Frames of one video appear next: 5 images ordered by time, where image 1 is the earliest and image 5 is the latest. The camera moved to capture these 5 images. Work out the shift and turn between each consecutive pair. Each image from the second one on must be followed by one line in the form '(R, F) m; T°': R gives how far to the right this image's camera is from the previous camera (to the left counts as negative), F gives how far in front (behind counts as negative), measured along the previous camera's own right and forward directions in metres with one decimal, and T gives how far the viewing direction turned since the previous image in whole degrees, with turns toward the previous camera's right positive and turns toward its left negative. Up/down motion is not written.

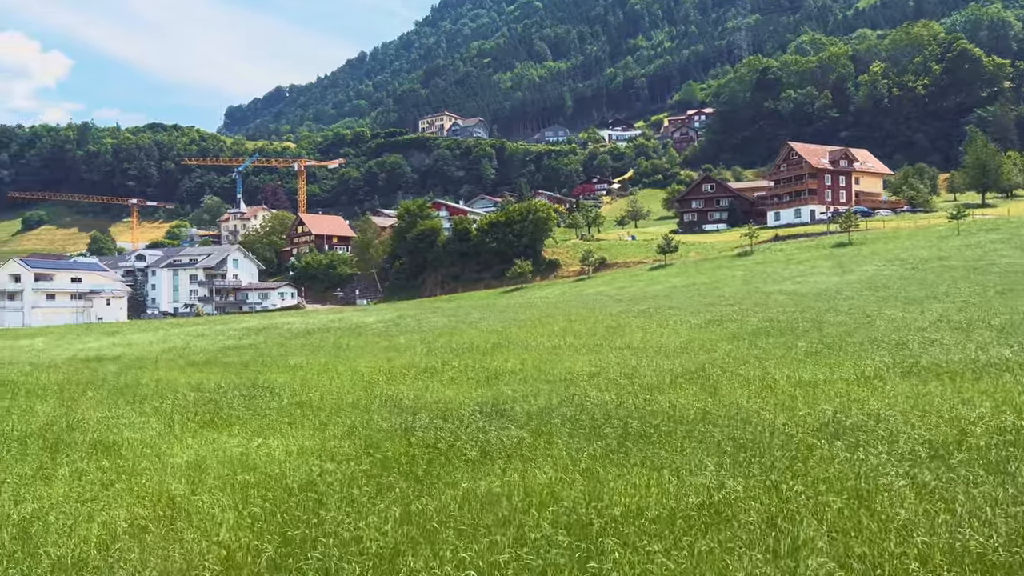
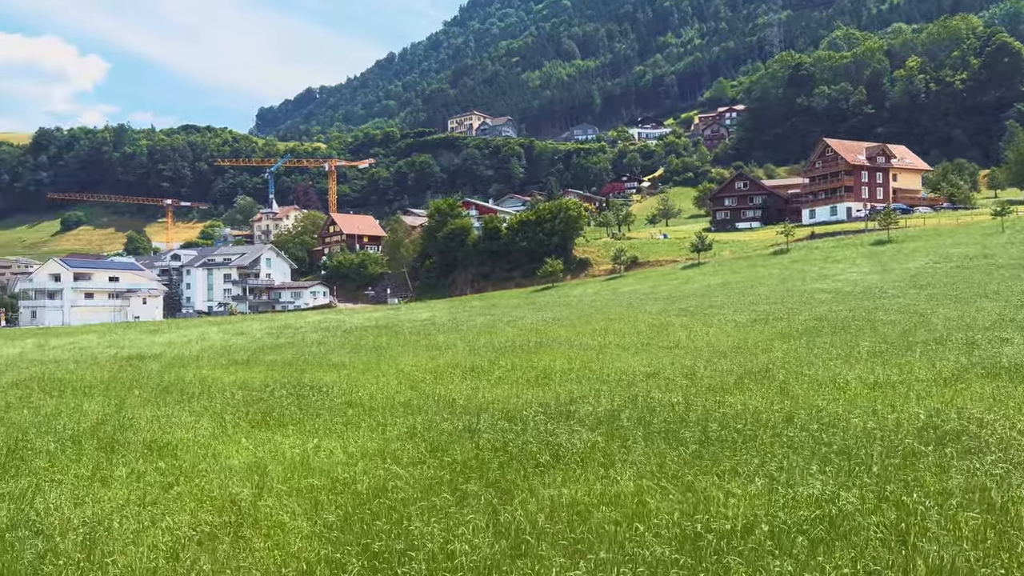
(-0.4, +0.4) m; -2°
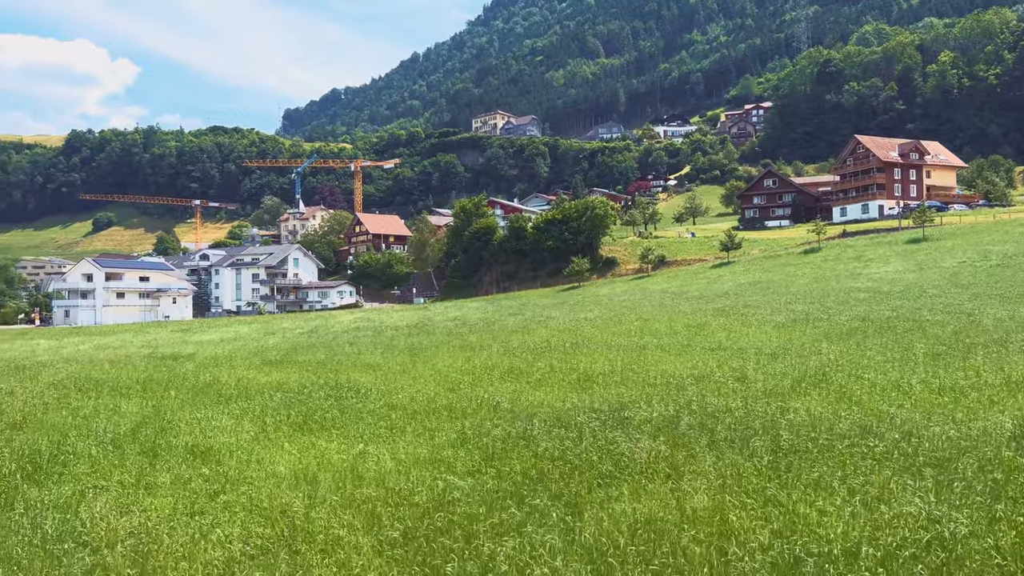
(-0.3, +0.3) m; -2°
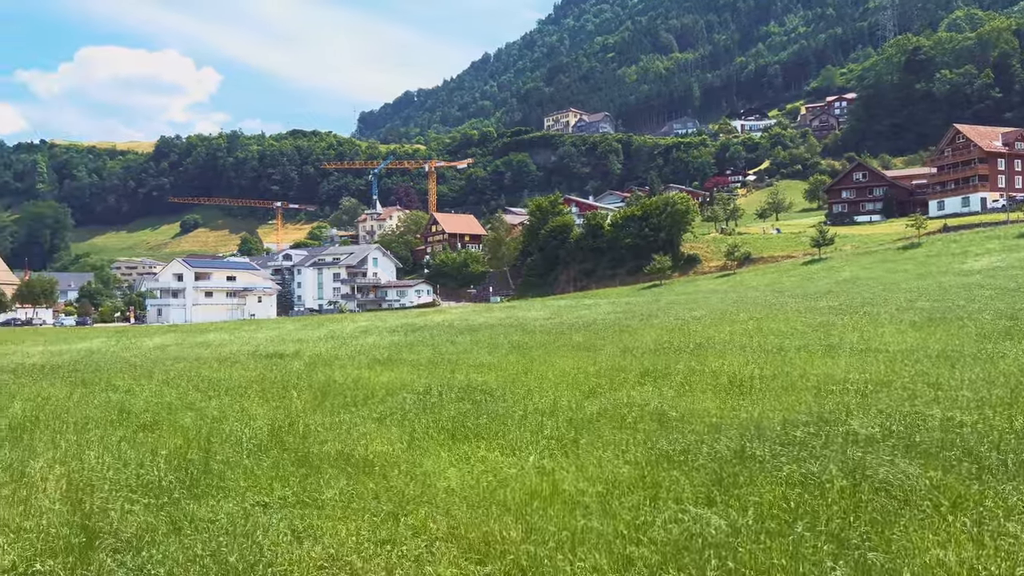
(-1.2, +1.0) m; -5°
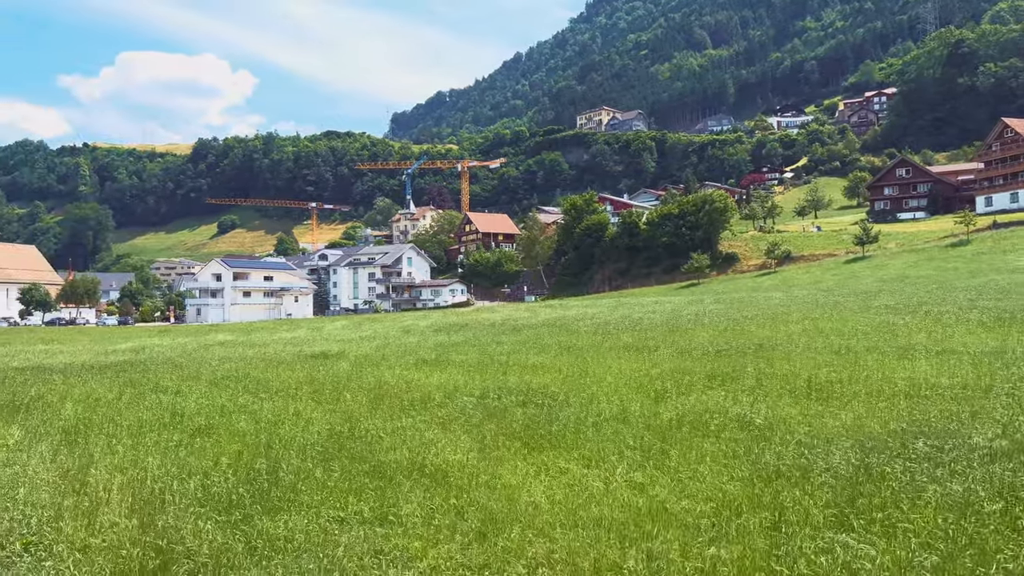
(-0.5, +0.5) m; -2°
